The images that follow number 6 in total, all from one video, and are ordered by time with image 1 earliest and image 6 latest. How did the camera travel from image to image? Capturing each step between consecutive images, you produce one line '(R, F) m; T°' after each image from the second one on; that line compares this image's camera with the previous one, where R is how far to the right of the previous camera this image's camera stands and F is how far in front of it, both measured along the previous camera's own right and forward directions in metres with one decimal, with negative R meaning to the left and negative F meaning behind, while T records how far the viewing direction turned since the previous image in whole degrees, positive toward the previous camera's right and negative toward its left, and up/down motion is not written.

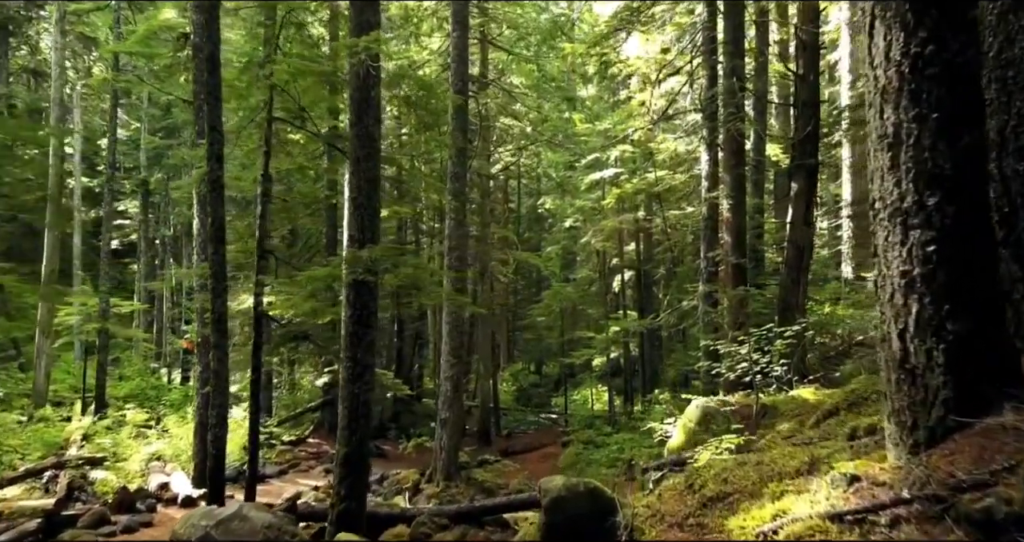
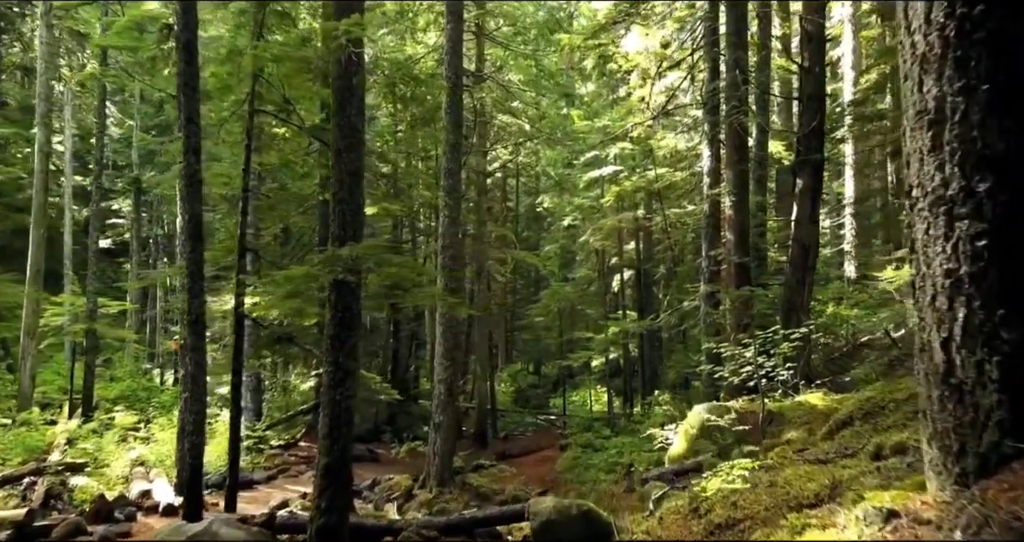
(+0.1, +0.4) m; 0°
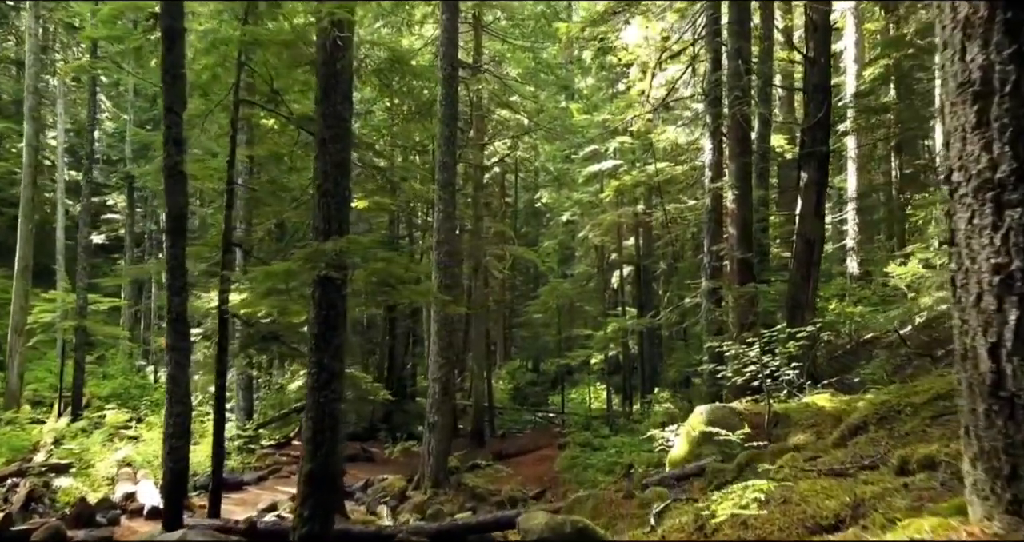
(+0.1, +0.3) m; 0°
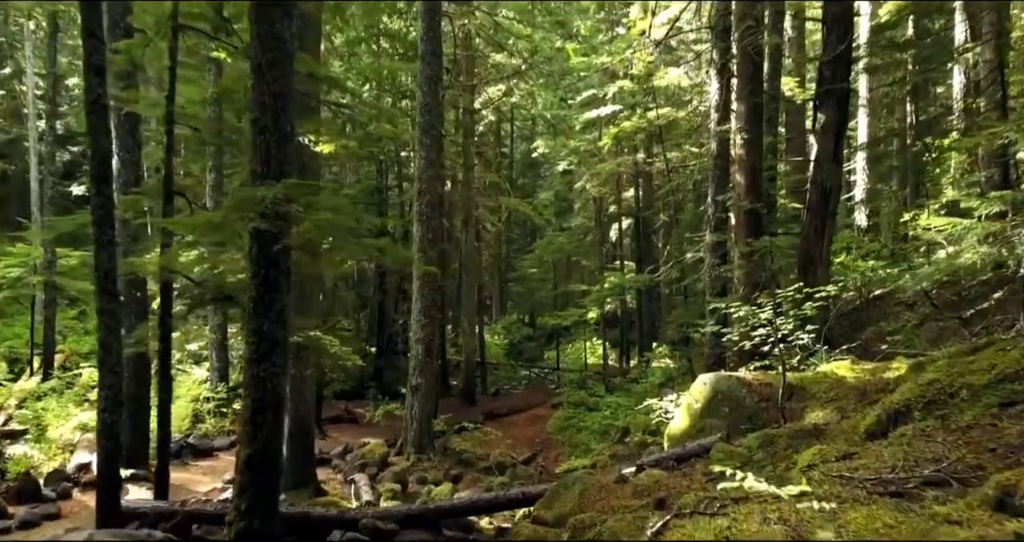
(+0.2, +1.1) m; 0°
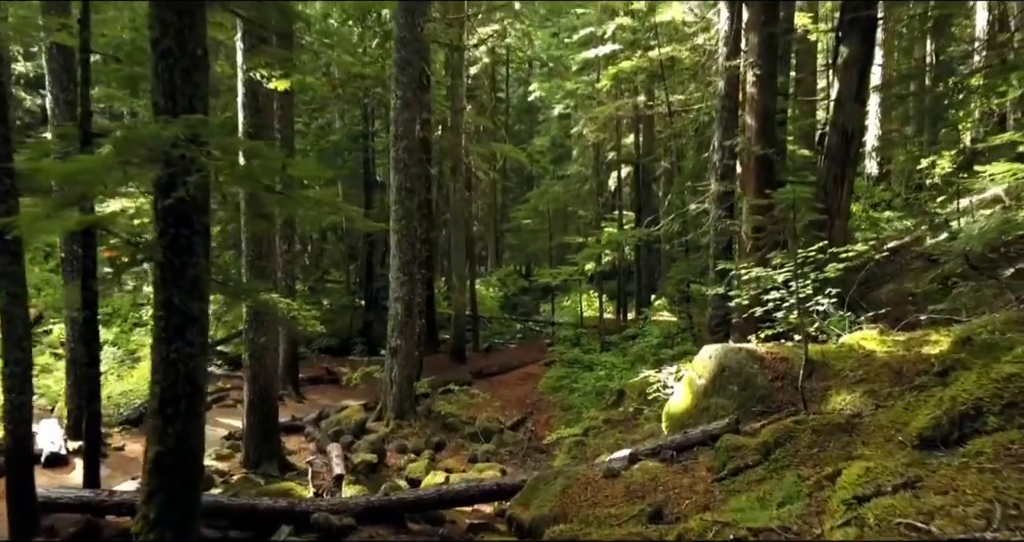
(+0.2, +1.1) m; 0°
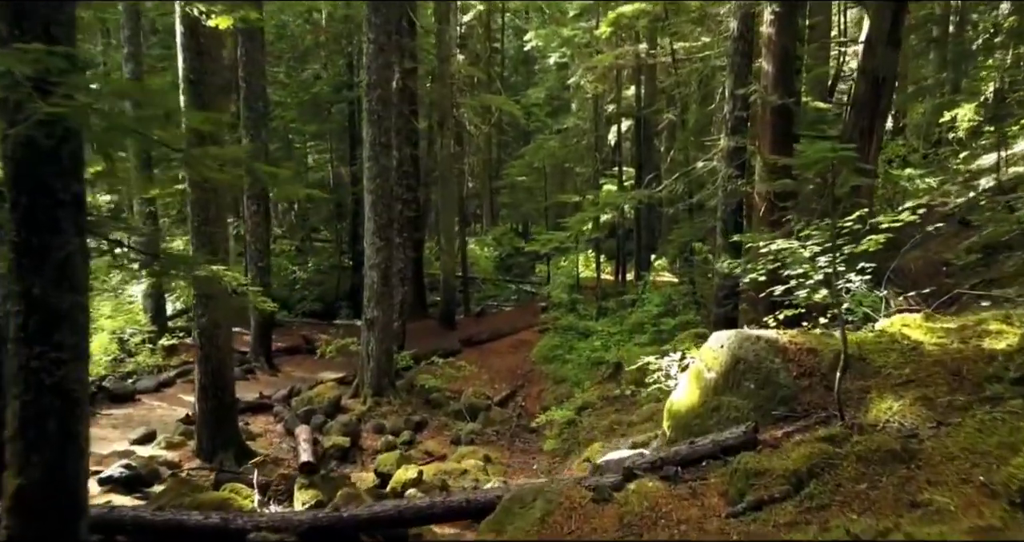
(+0.2, +1.1) m; 0°
